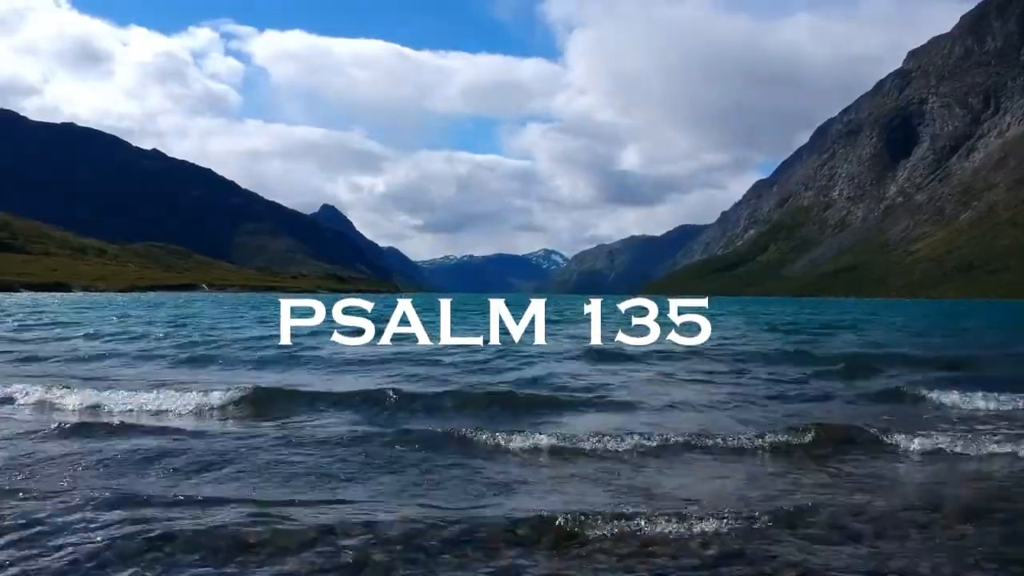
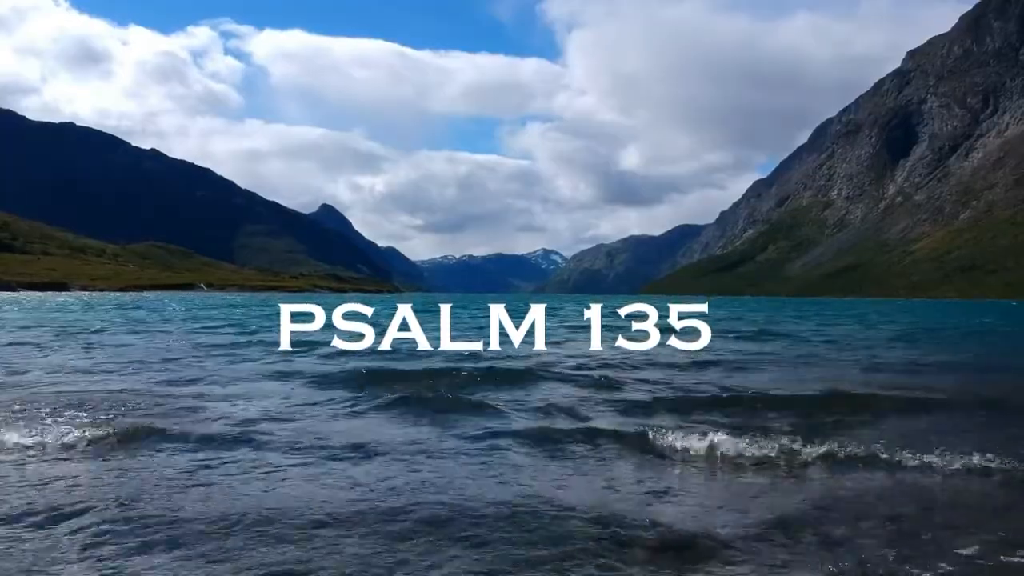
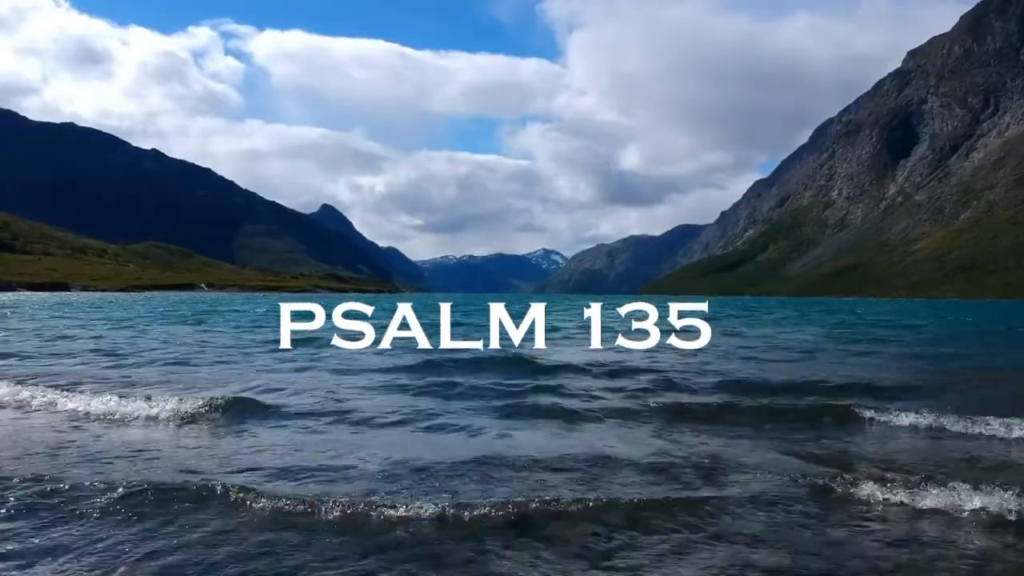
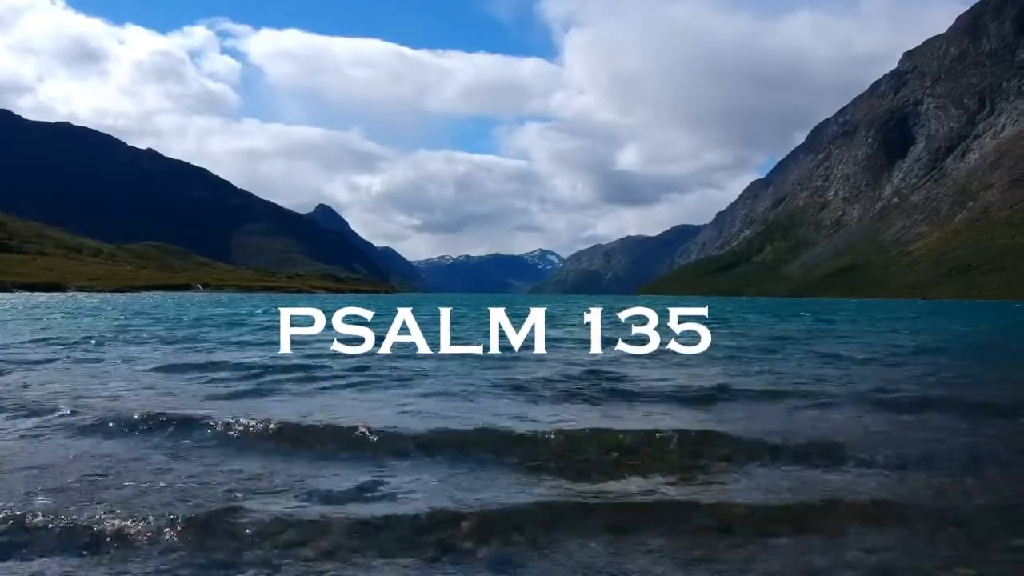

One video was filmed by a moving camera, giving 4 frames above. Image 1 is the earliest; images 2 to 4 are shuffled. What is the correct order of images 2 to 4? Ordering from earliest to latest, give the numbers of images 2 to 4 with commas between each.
3, 2, 4
